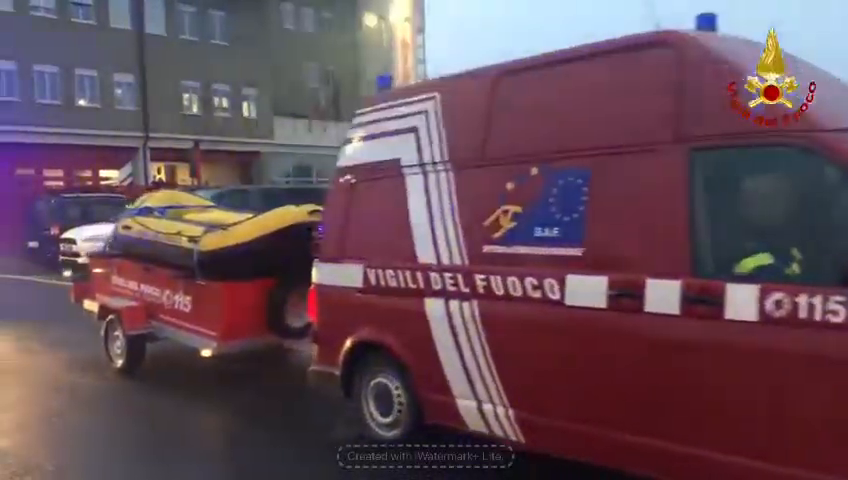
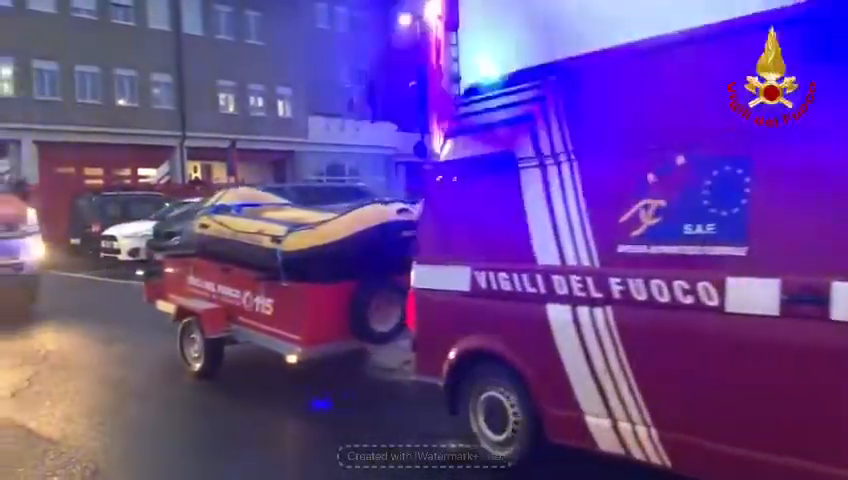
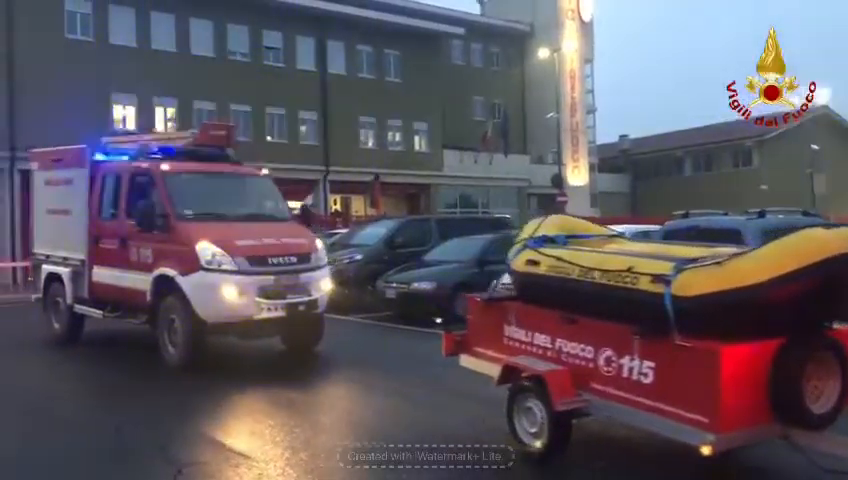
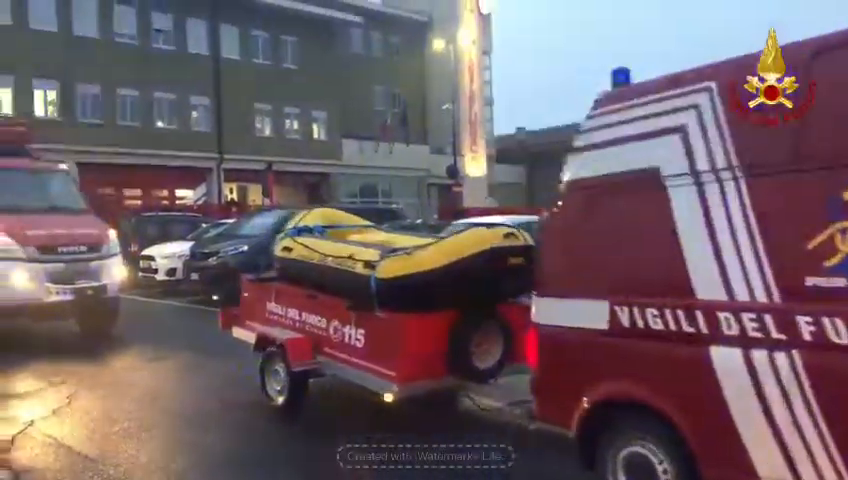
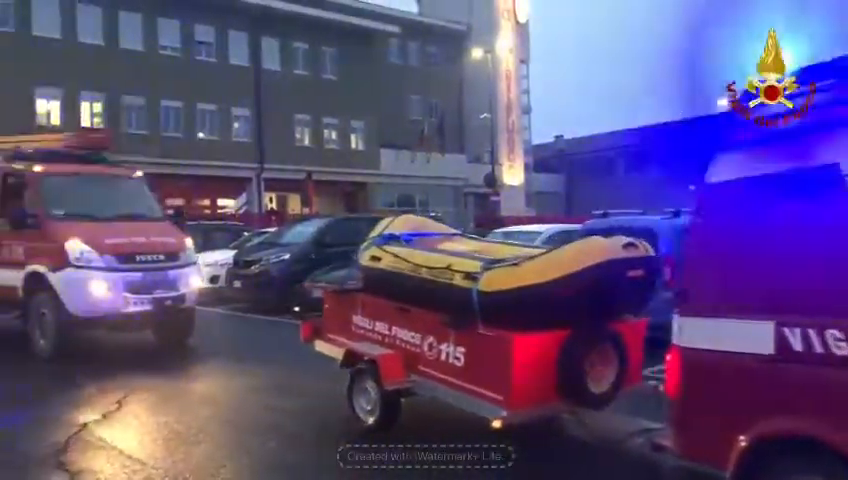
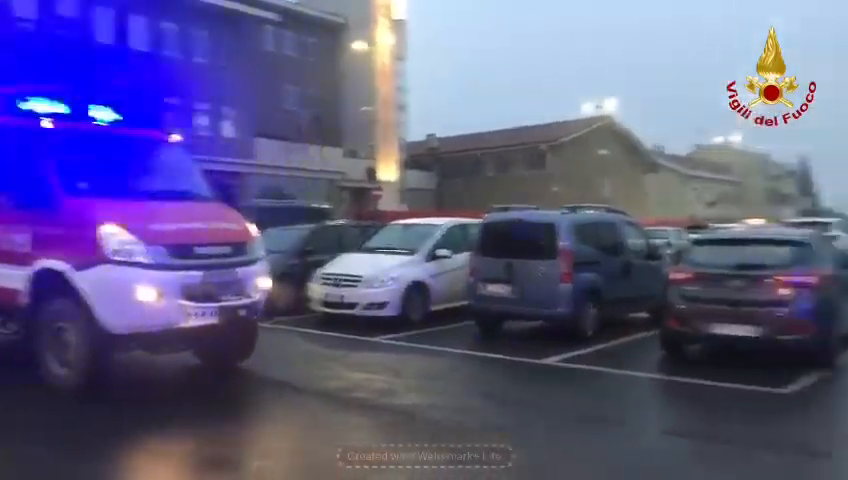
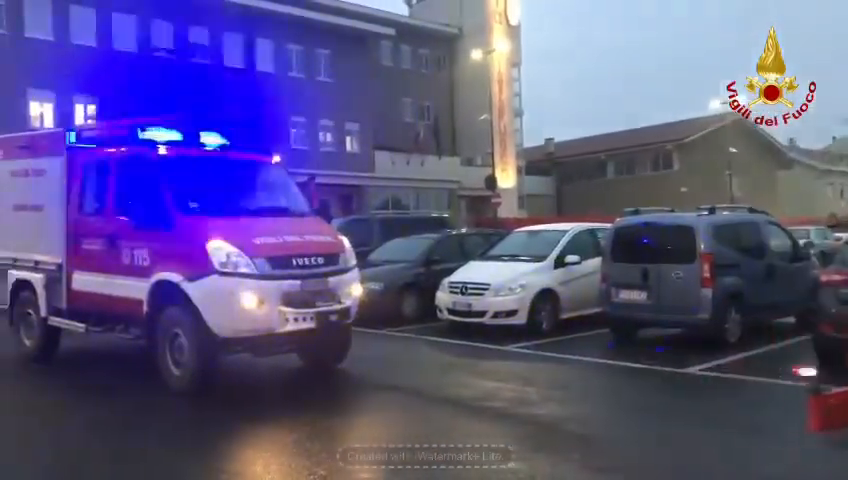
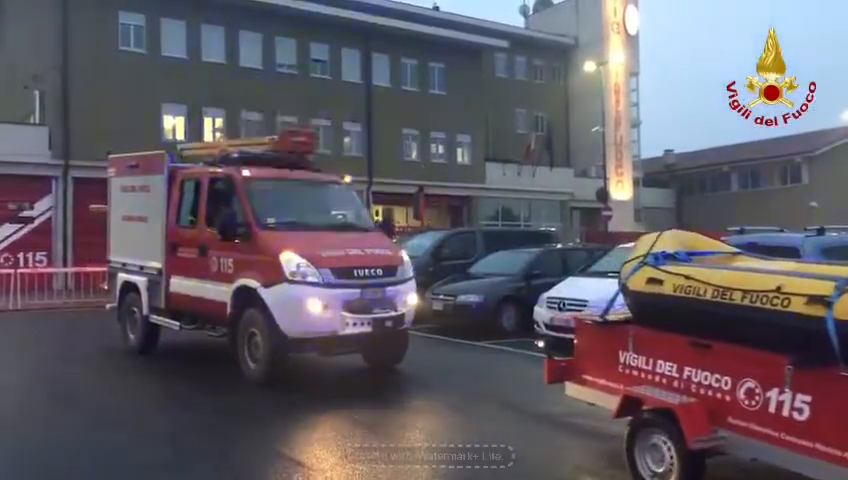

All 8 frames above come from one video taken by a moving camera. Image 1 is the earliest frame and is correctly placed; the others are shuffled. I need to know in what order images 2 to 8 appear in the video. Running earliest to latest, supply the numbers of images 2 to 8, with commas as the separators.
2, 4, 5, 3, 8, 7, 6
